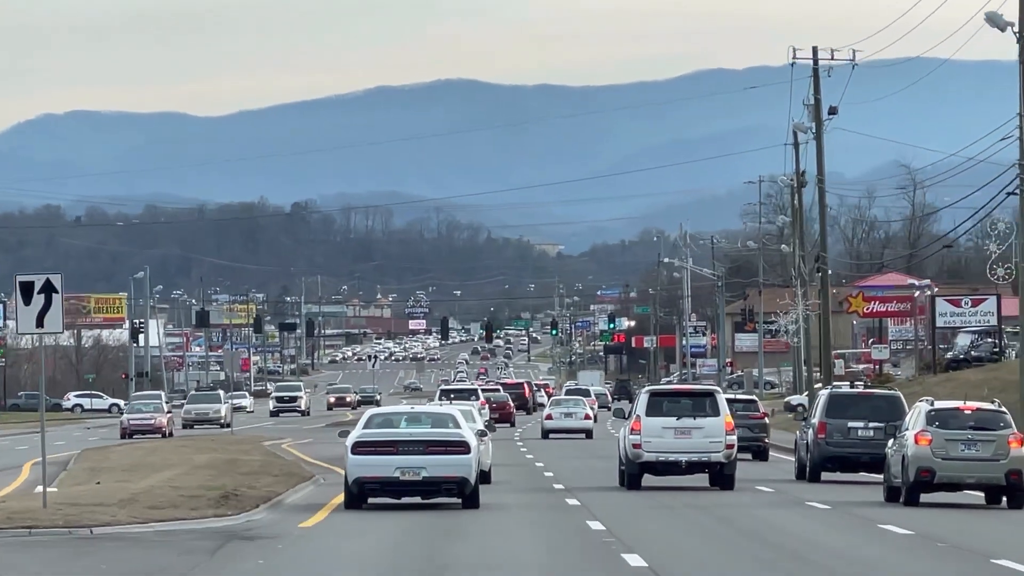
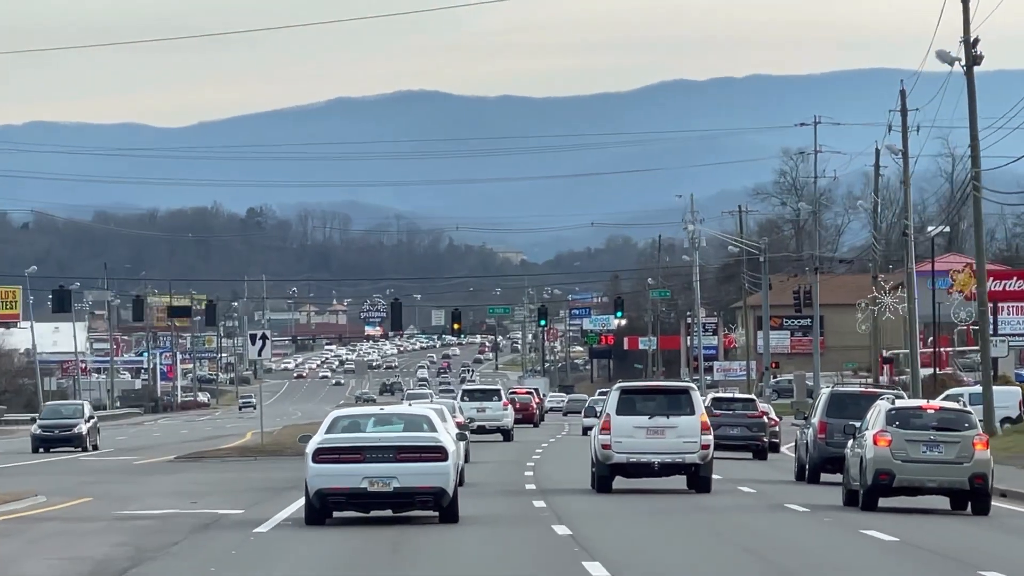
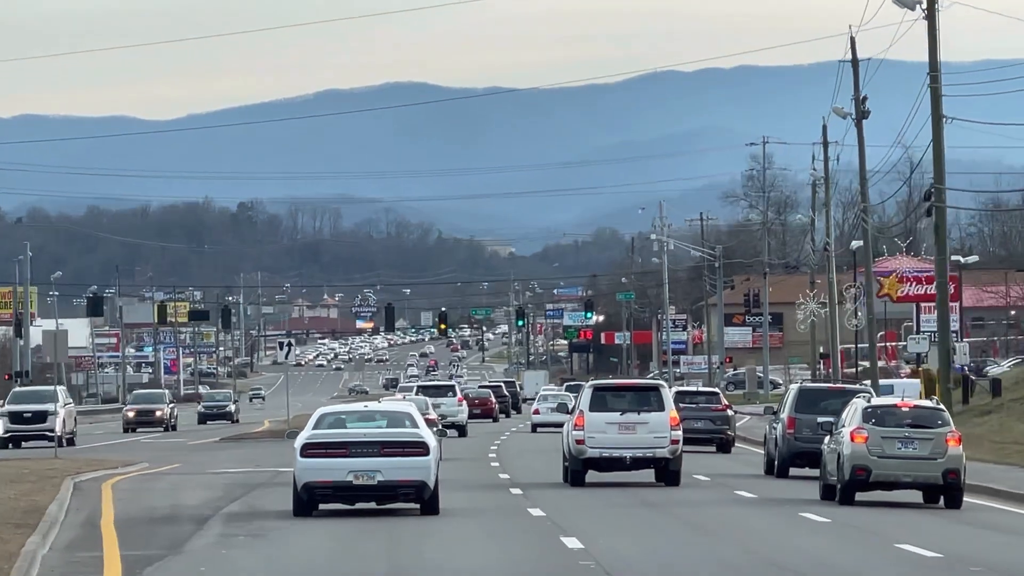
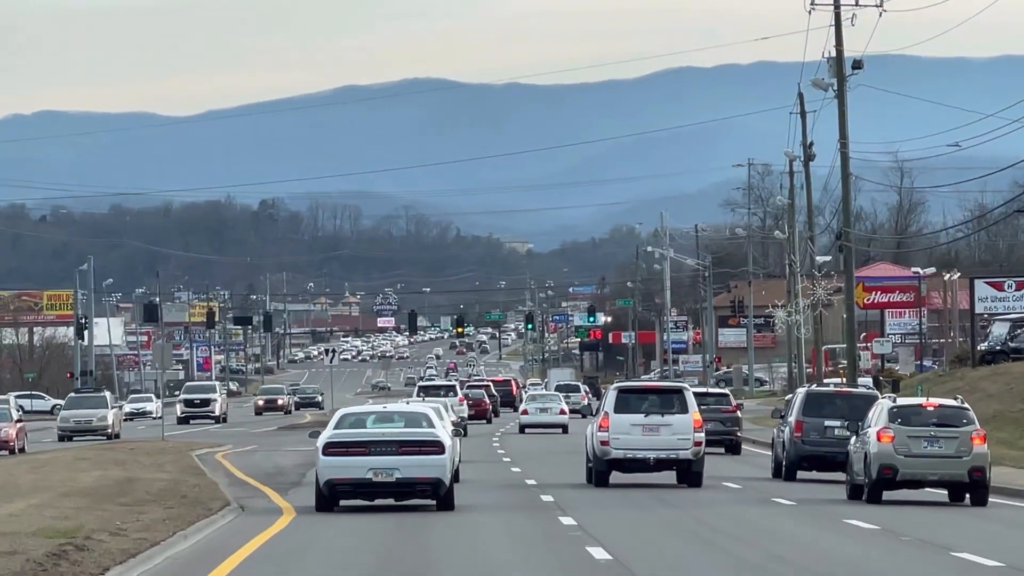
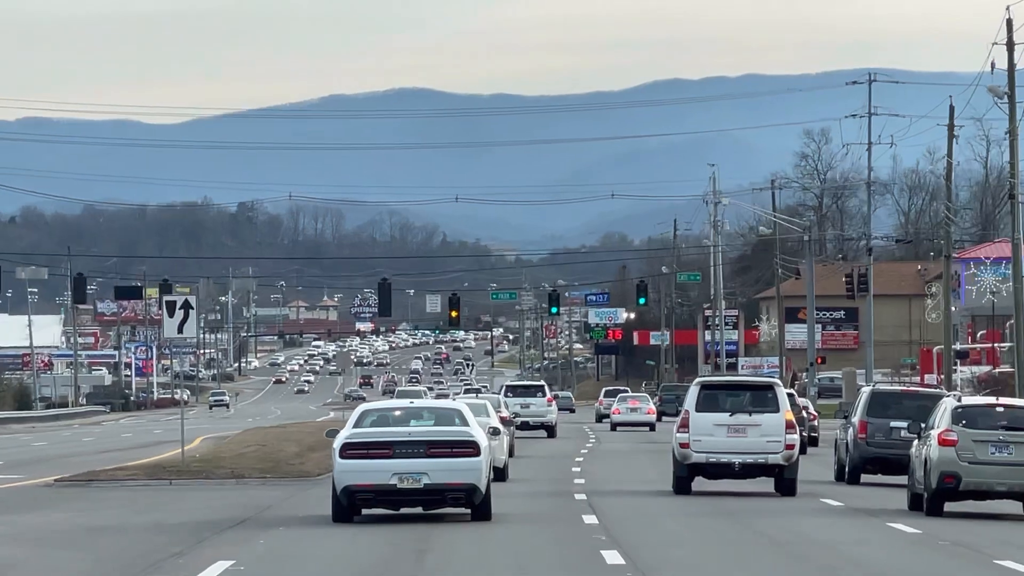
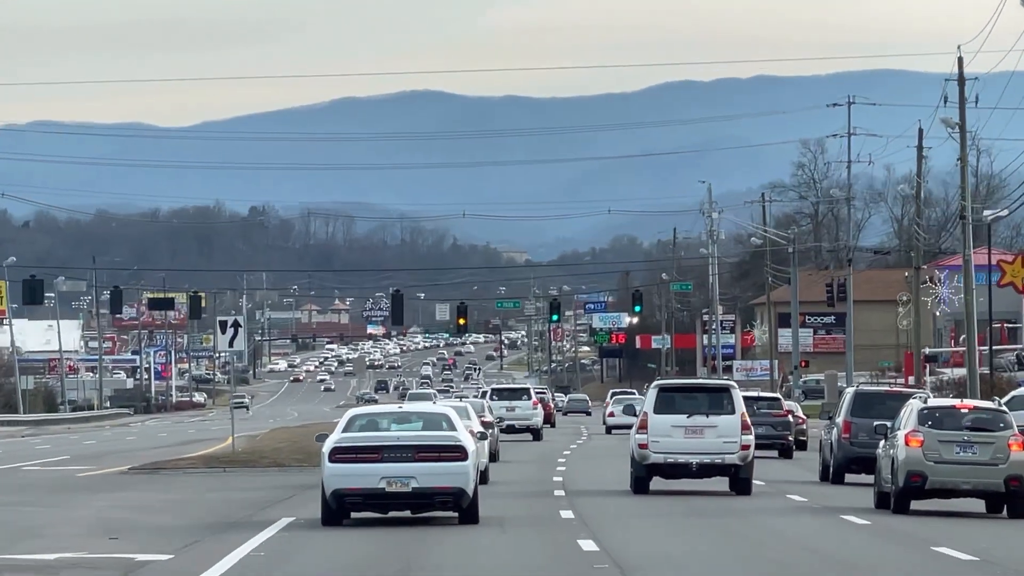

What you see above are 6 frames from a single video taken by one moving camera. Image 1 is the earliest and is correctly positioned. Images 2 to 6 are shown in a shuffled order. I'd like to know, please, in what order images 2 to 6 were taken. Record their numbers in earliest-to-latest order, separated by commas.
4, 3, 2, 6, 5
